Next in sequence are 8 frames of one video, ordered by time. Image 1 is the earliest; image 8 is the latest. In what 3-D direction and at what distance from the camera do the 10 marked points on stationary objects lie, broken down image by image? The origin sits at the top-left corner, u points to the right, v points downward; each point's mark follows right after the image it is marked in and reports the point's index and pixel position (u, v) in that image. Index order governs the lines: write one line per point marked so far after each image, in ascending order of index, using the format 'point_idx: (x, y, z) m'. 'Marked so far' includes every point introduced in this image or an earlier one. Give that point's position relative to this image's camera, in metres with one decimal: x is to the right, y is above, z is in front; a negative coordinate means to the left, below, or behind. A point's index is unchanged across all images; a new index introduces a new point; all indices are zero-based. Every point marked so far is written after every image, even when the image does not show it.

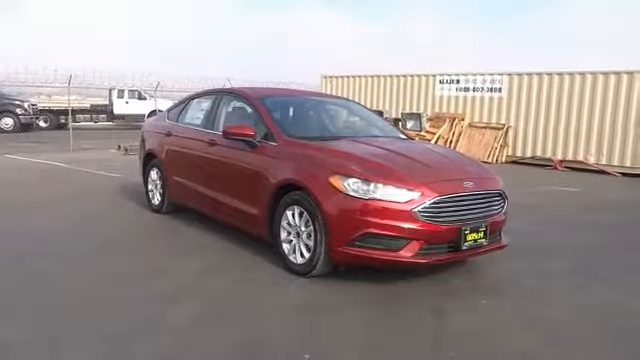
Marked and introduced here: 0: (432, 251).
0: (+0.8, -0.5, +4.4) m
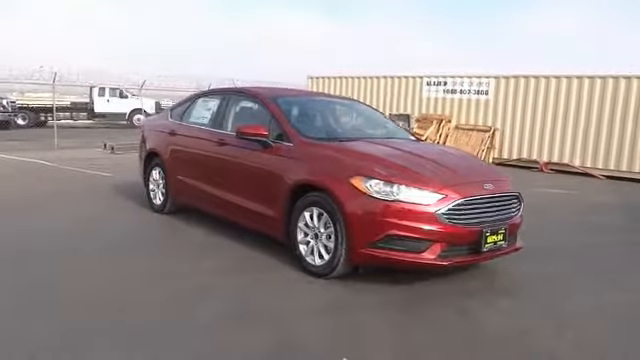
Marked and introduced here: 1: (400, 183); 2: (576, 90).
0: (+1.0, -0.5, +4.4) m
1: (+0.6, 0.0, +4.4) m
2: (+6.3, +2.2, +14.6) m
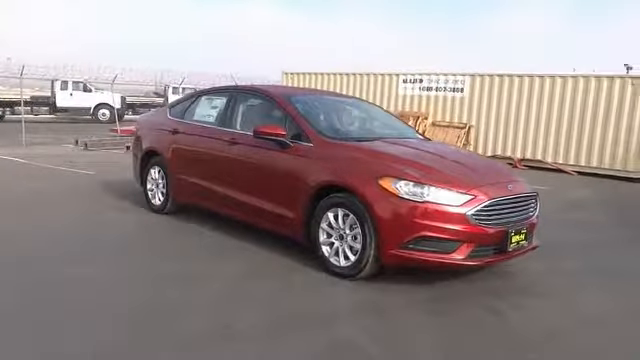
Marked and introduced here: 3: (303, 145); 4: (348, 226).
0: (+1.2, -0.6, +4.5) m
1: (+0.8, 0.0, +4.4) m
2: (+5.8, +2.3, +14.9) m
3: (-0.1, +0.3, +5.1) m
4: (+0.2, -0.4, +4.7) m
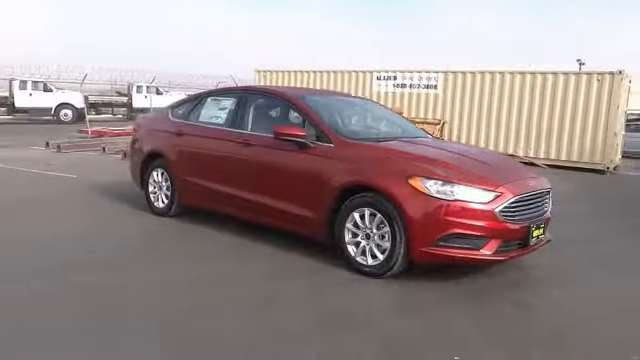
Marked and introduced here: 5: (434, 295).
0: (+1.5, -0.5, +4.6) m
1: (+1.1, 0.0, +4.5) m
2: (+5.2, +2.5, +15.3) m
3: (0.0, +0.3, +5.2) m
4: (+0.4, -0.4, +4.7) m
5: (+0.9, -0.9, +4.5) m
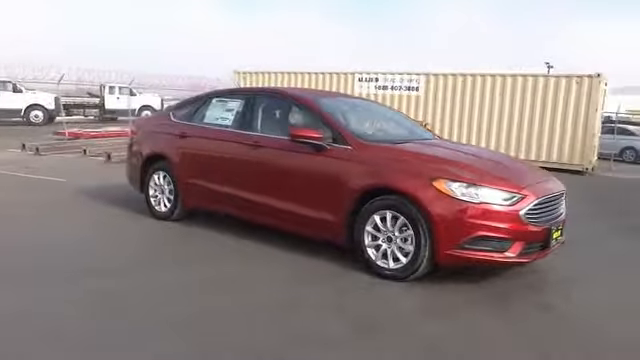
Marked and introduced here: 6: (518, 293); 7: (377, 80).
0: (+1.6, -0.5, +4.6) m
1: (+1.2, 0.0, +4.5) m
2: (+4.8, +2.5, +15.5) m
3: (+0.2, +0.3, +5.1) m
4: (+0.6, -0.4, +4.7) m
5: (+1.1, -0.9, +4.5) m
6: (+1.6, -0.9, +4.7) m
7: (+1.7, +2.9, +17.3) m
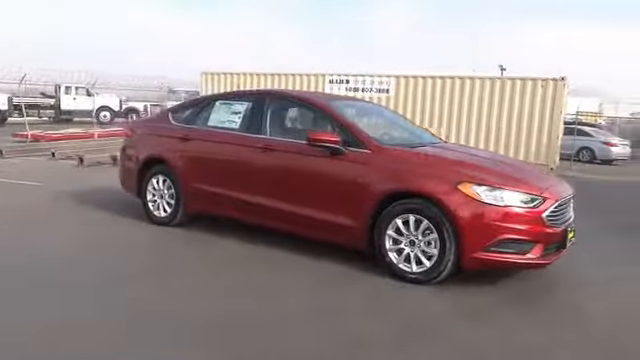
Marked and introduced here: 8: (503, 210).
0: (+1.8, -0.6, +4.7) m
1: (+1.4, -0.1, +4.6) m
2: (+4.0, +2.4, +15.9) m
3: (+0.3, +0.3, +5.1) m
4: (+0.8, -0.4, +4.7) m
5: (+1.3, -0.9, +4.6) m
6: (+1.8, -0.9, +4.8) m
7: (+0.8, +2.9, +17.4) m
8: (+1.4, -0.2, +4.5) m
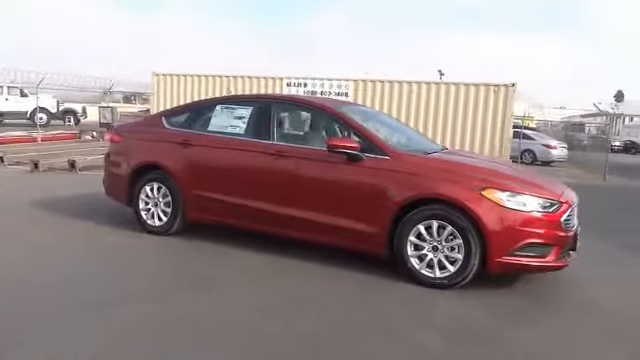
0: (+2.0, -0.6, +4.9) m
1: (+1.6, -0.1, +4.7) m
2: (+2.9, +2.4, +16.2) m
3: (+0.5, +0.2, +5.1) m
4: (+1.0, -0.5, +4.8) m
5: (+1.5, -1.0, +4.7) m
6: (+1.9, -1.0, +4.9) m
7: (-0.4, +2.8, +17.3) m
8: (+1.6, -0.3, +4.6) m
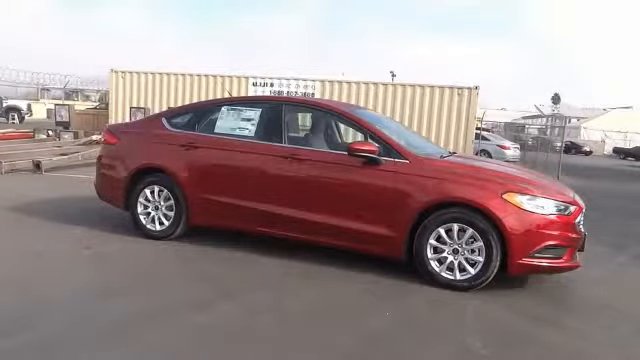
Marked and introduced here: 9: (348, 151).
0: (+2.2, -0.6, +5.0) m
1: (+1.8, -0.1, +4.8) m
2: (+2.0, +2.4, +16.4) m
3: (+0.6, +0.2, +5.1) m
4: (+1.2, -0.5, +4.8) m
5: (+1.7, -1.0, +4.8) m
6: (+2.1, -1.0, +5.1) m
7: (-1.4, +2.8, +17.2) m
8: (+1.8, -0.3, +4.7) m
9: (+0.2, +0.3, +5.1) m
